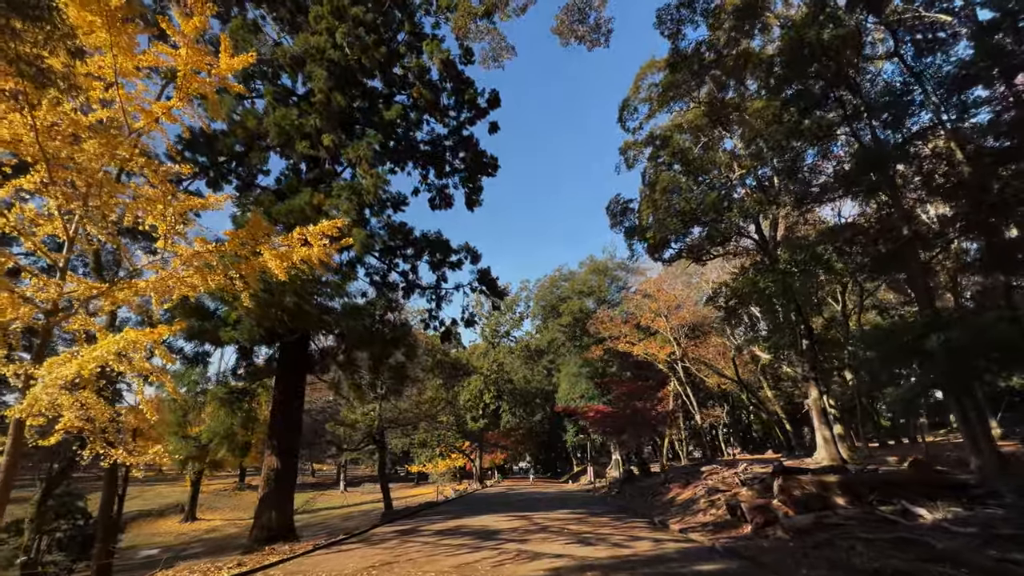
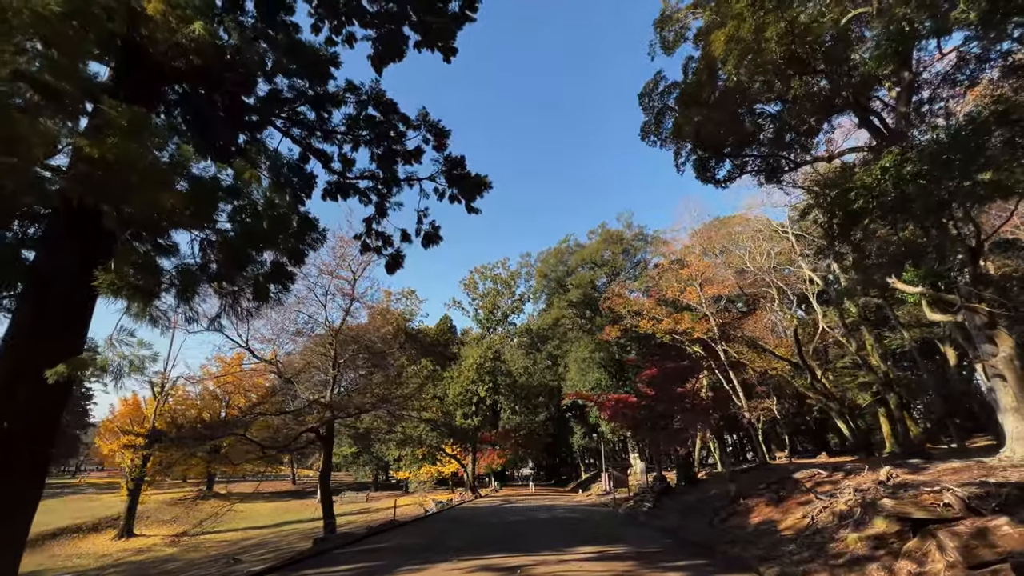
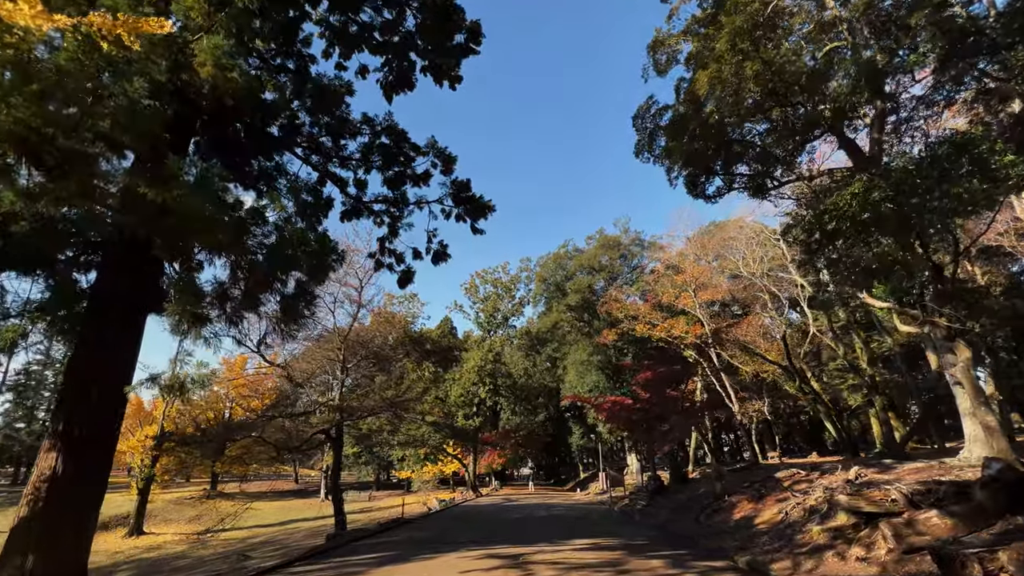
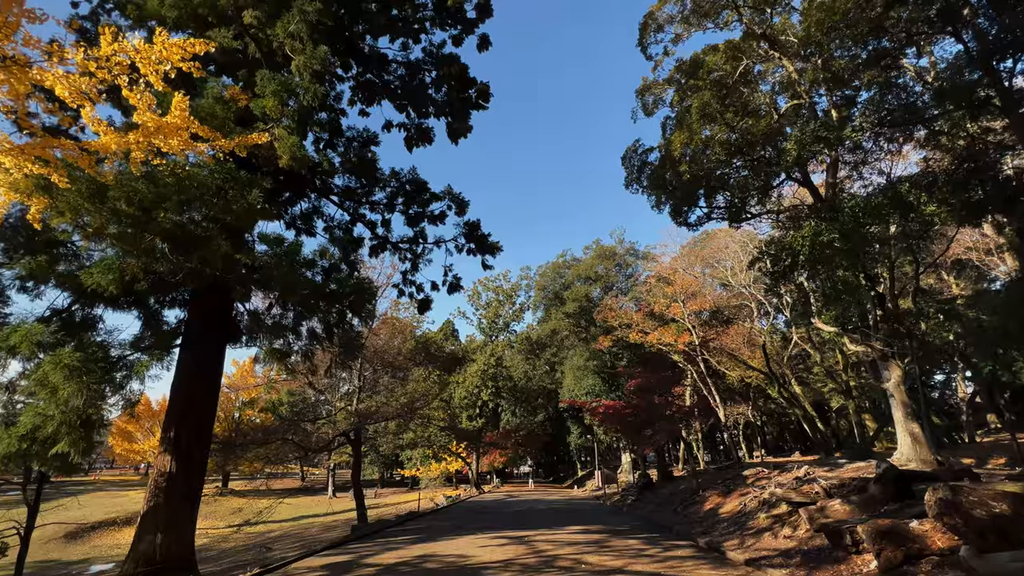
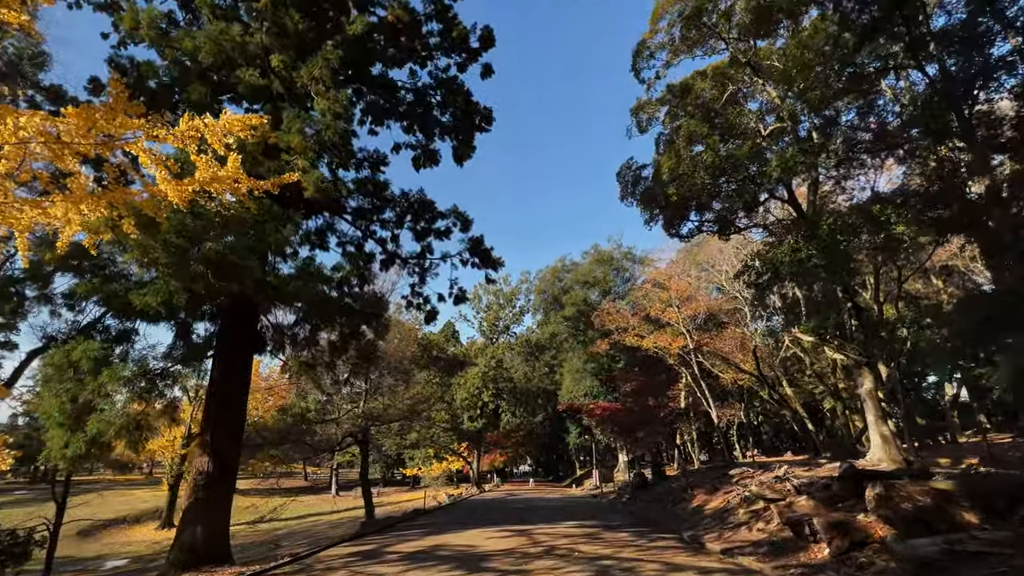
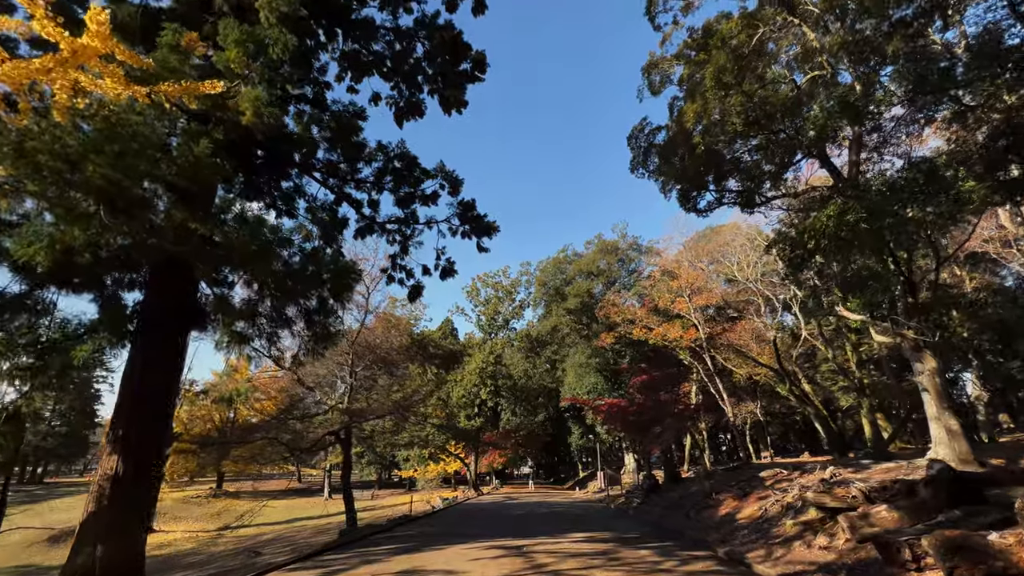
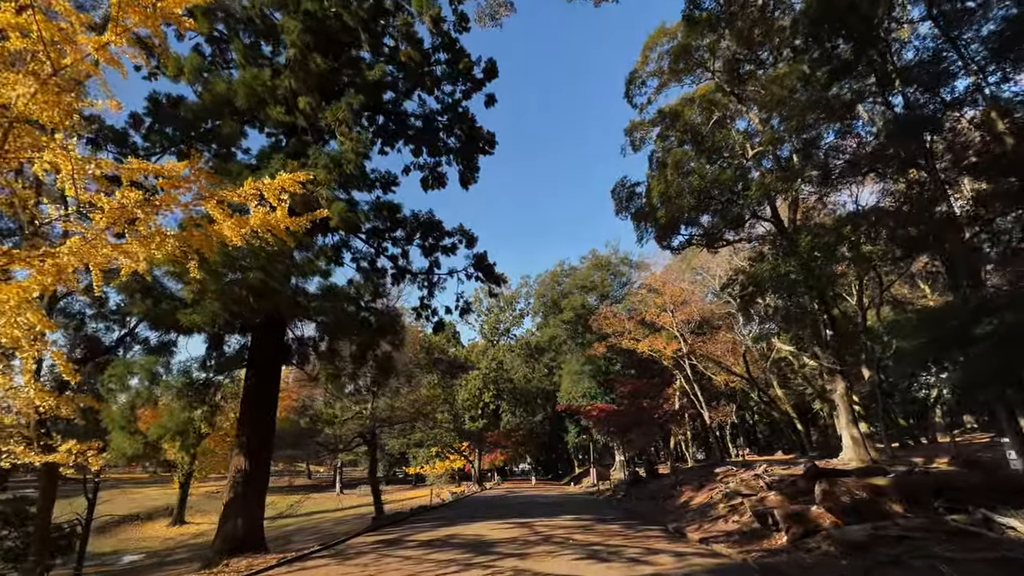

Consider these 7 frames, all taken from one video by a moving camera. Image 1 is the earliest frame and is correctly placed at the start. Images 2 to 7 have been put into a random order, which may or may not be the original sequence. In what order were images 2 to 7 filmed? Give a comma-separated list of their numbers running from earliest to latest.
7, 5, 4, 6, 3, 2
